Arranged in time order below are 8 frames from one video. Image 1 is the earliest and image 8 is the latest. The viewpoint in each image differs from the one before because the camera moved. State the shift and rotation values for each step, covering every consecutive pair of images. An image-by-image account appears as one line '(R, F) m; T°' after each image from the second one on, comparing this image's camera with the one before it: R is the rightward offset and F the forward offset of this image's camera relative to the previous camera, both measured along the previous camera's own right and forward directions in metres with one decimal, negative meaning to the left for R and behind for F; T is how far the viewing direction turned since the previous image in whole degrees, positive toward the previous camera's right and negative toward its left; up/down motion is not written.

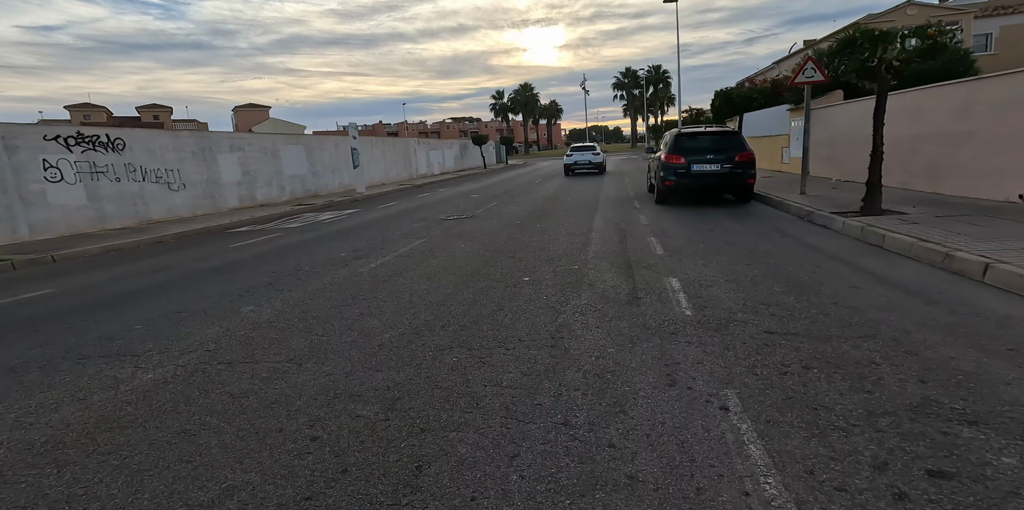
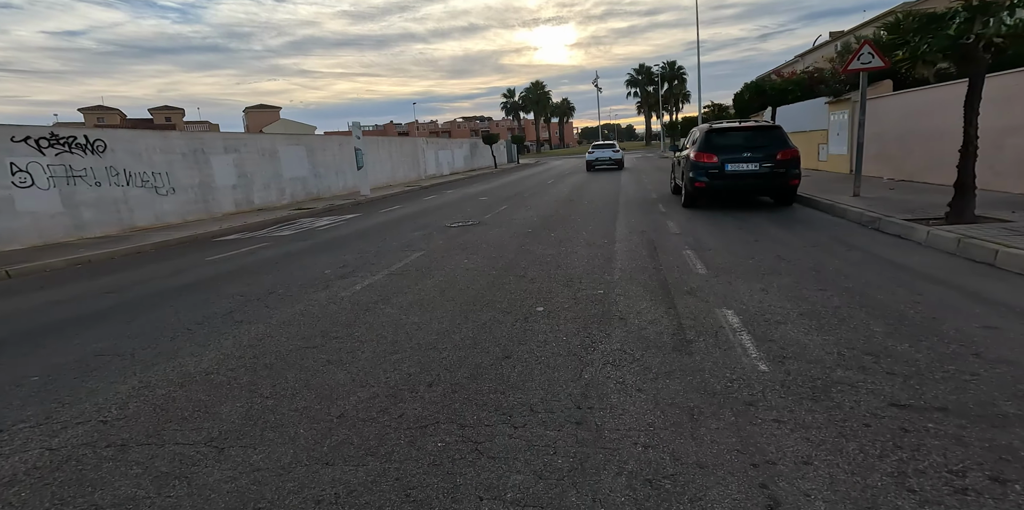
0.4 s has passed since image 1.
(0.0, +1.4) m; -1°
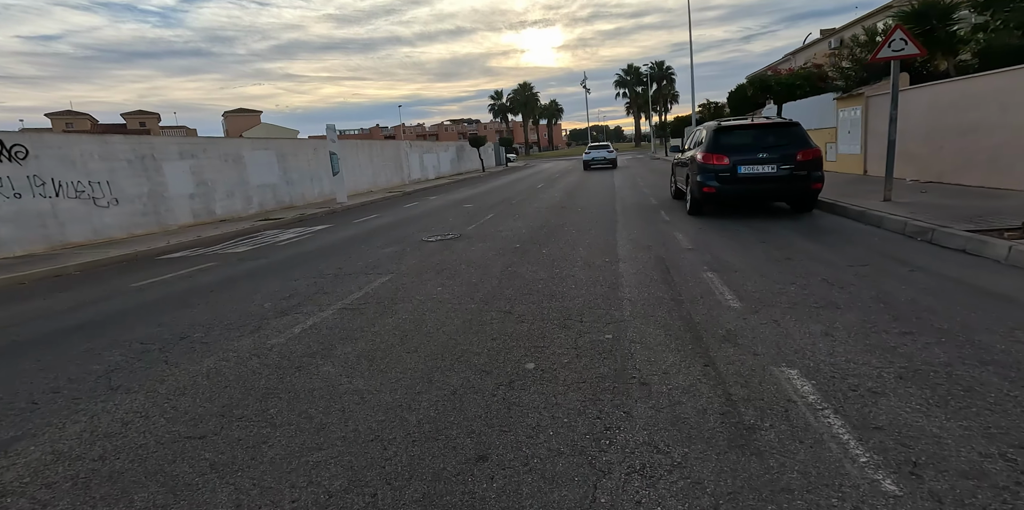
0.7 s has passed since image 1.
(+0.1, +1.5) m; +1°
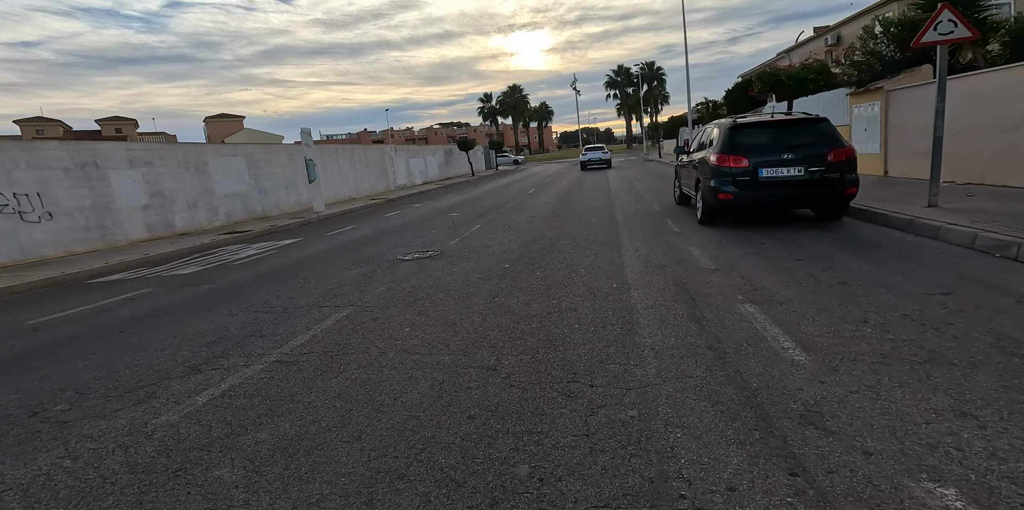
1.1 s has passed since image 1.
(+0.1, +1.5) m; +1°
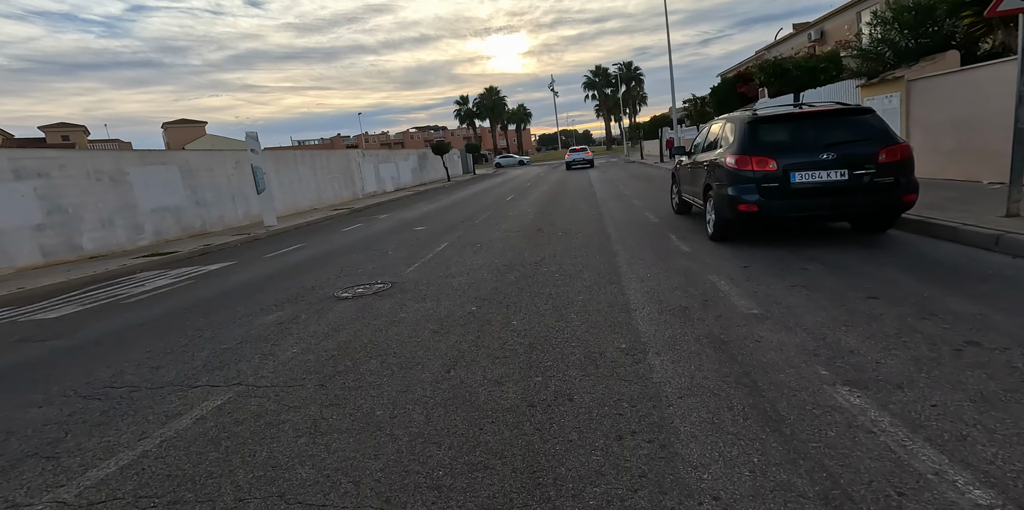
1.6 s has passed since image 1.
(+0.2, +2.1) m; +2°
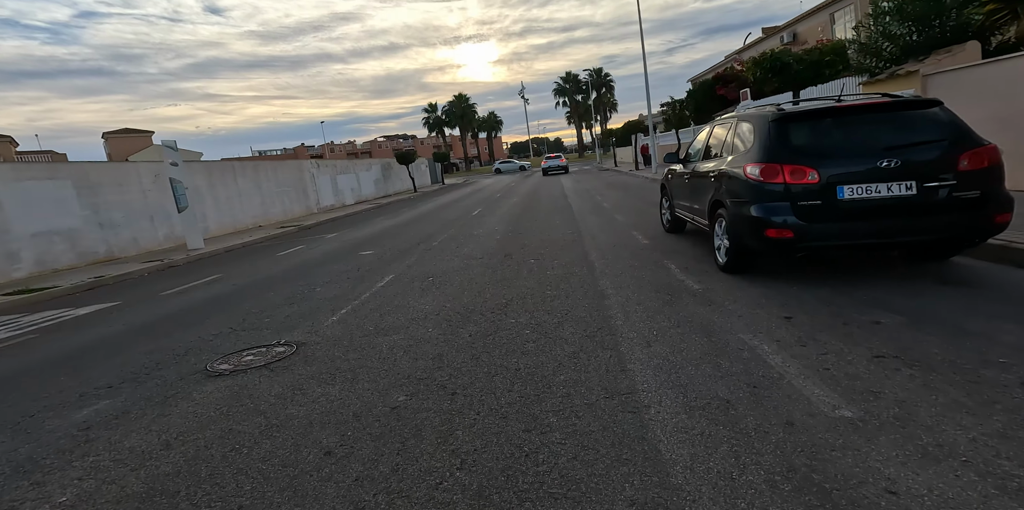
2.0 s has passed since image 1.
(+0.2, +2.1) m; +3°
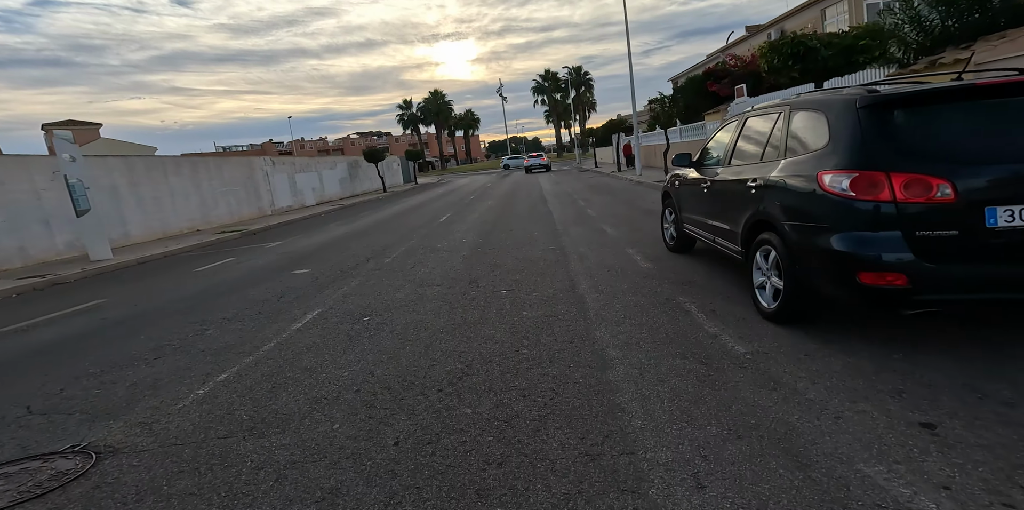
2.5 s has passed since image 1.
(+0.1, +2.1) m; +2°
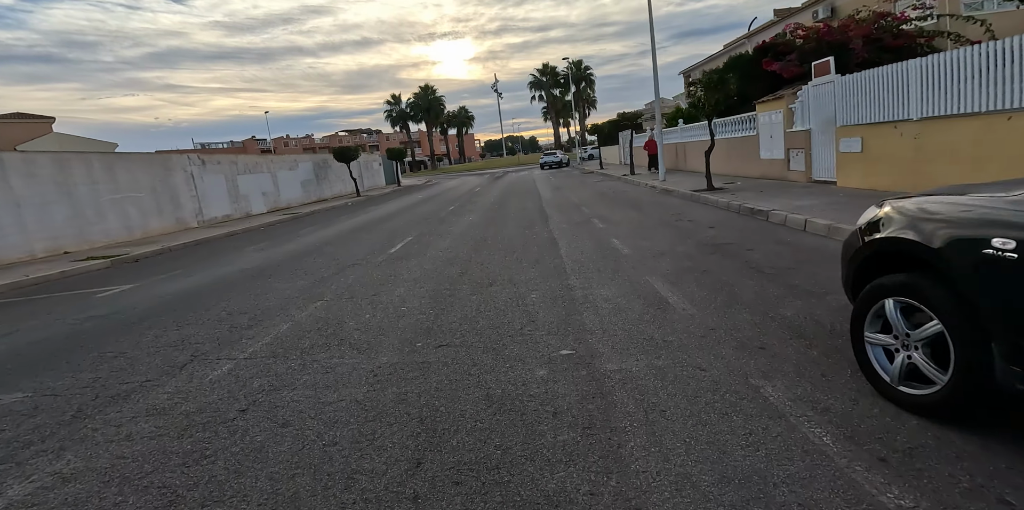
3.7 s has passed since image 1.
(+0.2, +5.3) m; 0°
